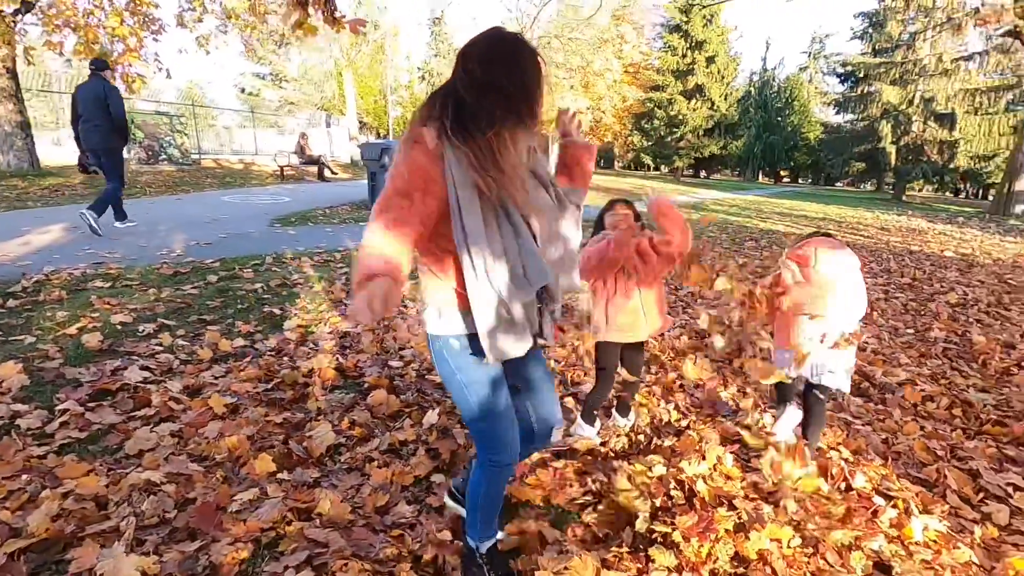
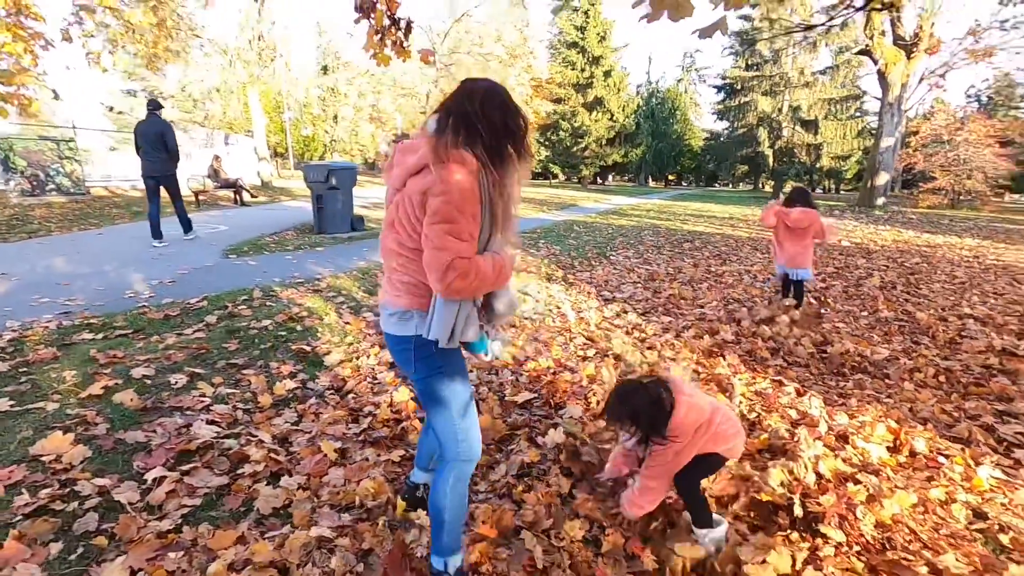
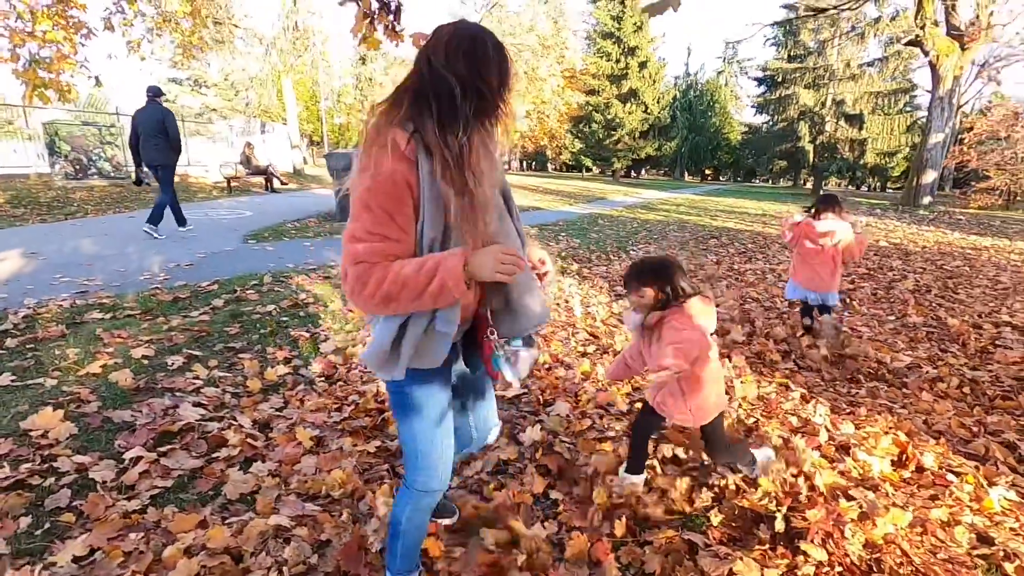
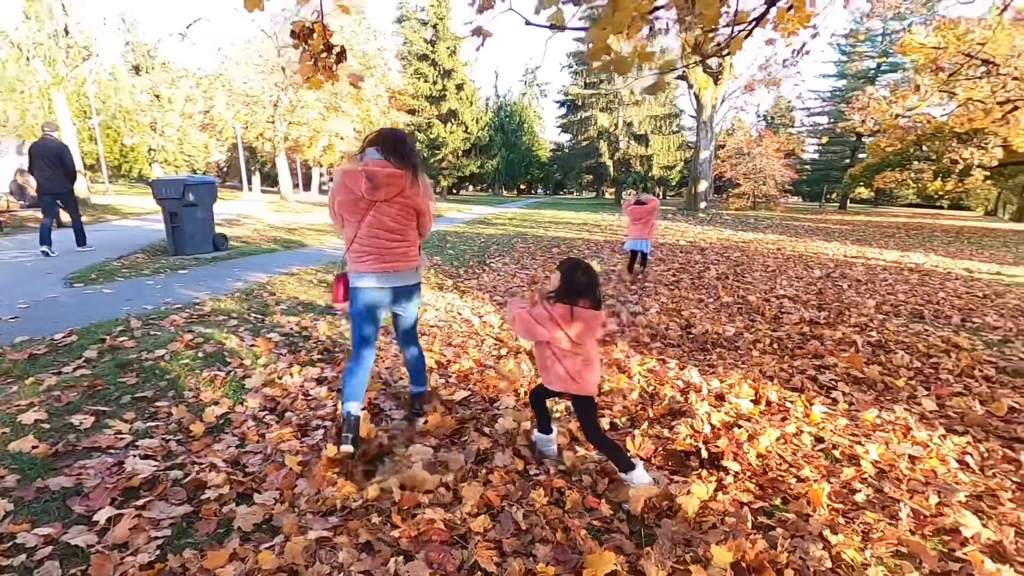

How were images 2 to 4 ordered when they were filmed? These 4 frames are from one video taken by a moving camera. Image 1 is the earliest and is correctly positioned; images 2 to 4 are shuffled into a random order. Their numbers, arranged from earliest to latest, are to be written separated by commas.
3, 2, 4
